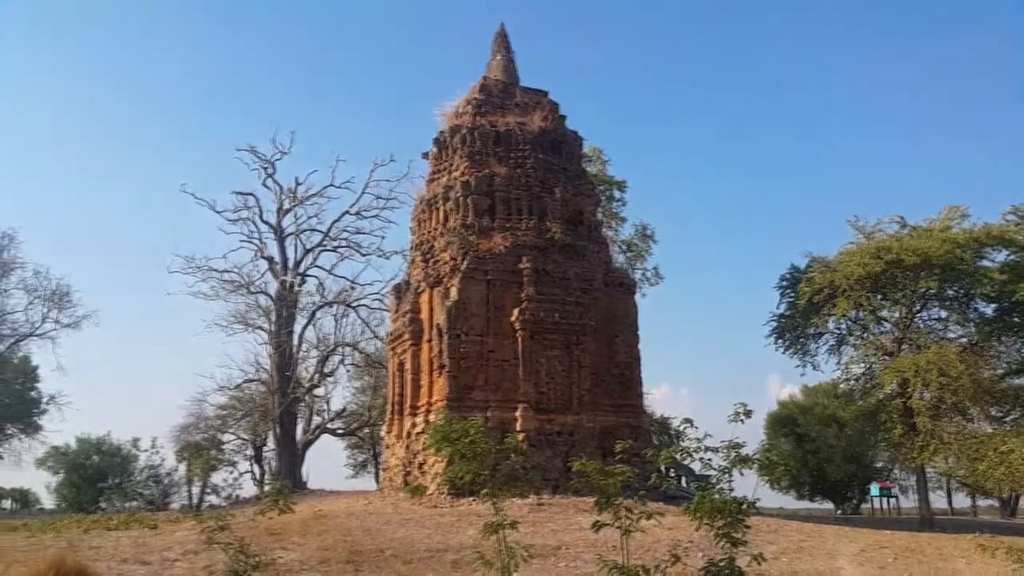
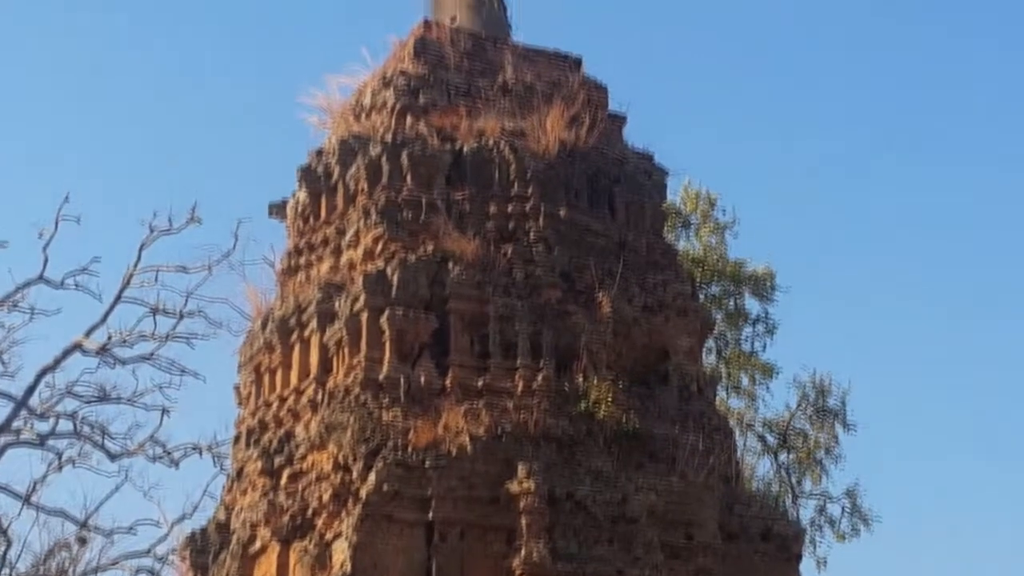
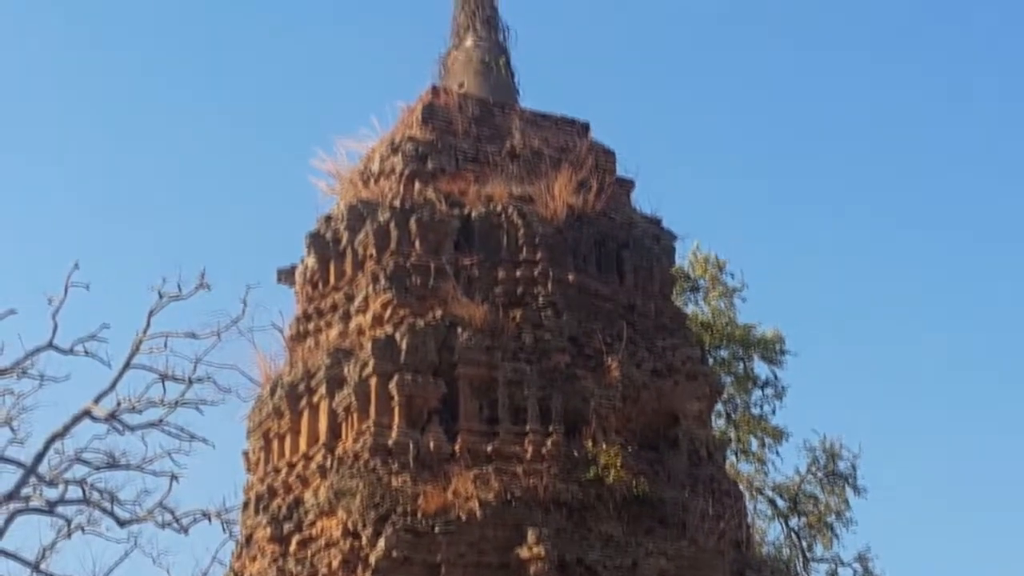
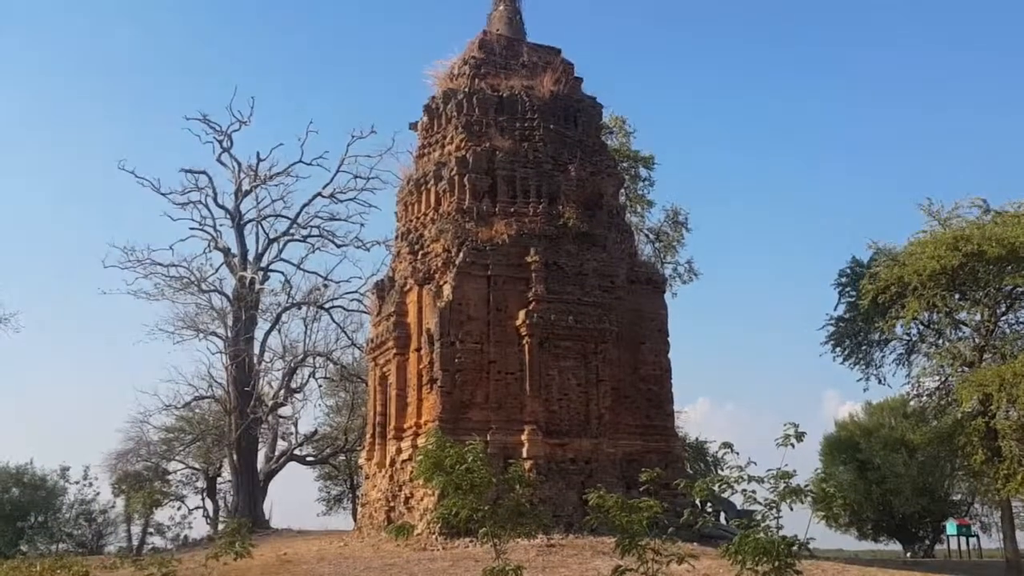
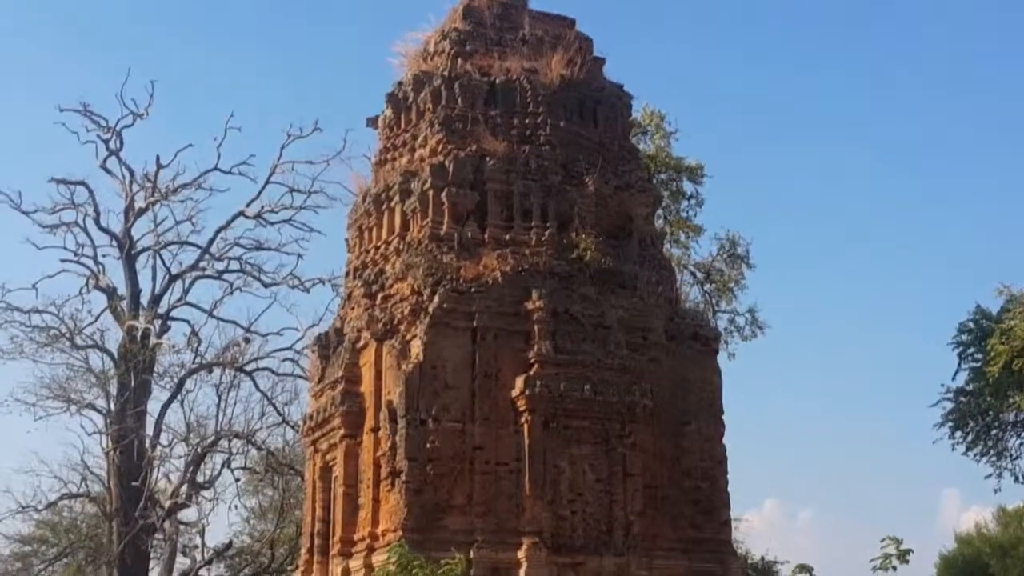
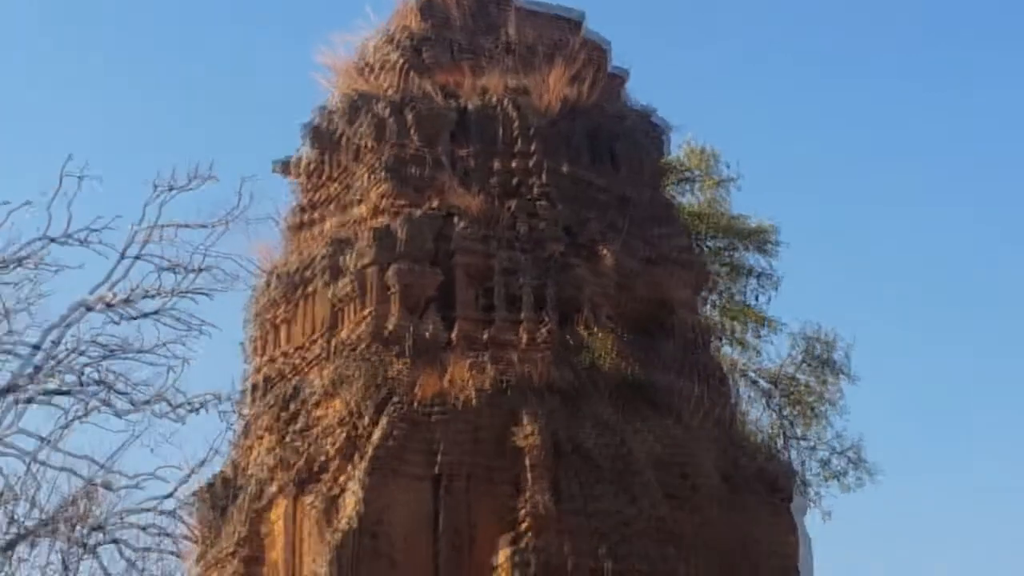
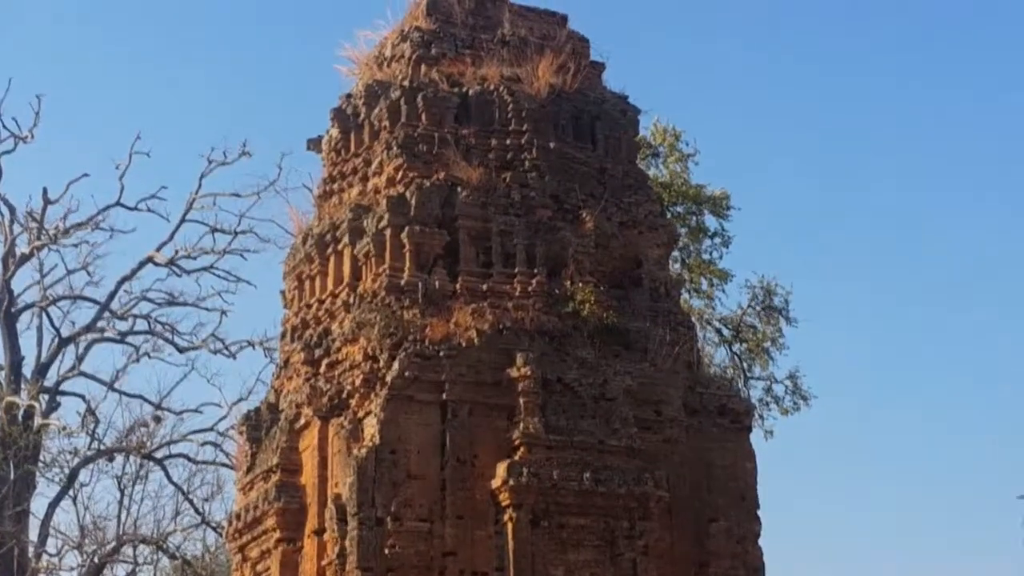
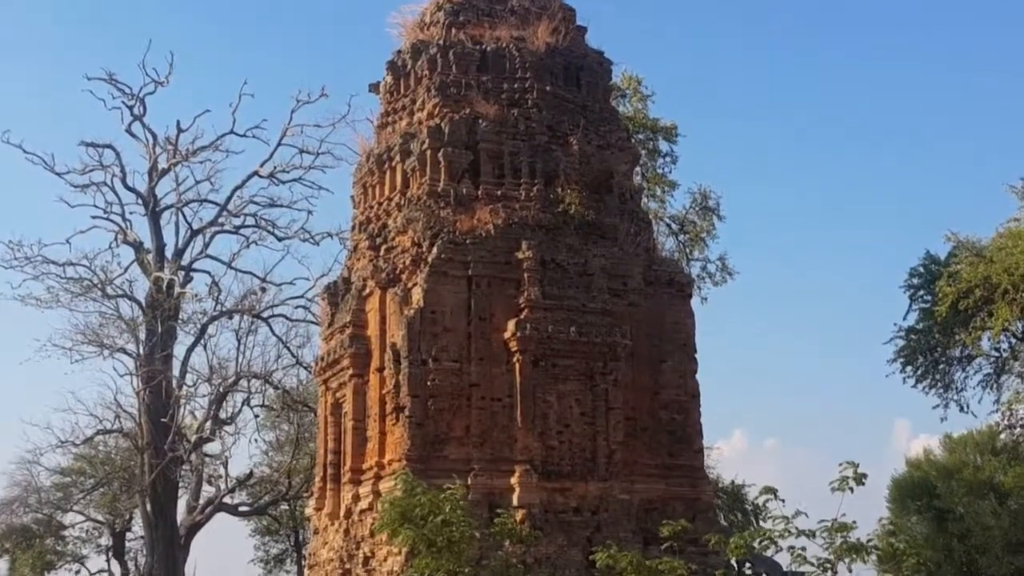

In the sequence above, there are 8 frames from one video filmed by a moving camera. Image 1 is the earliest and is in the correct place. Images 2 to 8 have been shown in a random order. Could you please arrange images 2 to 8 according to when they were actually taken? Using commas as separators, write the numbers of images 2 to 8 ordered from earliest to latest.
4, 8, 5, 7, 6, 2, 3
